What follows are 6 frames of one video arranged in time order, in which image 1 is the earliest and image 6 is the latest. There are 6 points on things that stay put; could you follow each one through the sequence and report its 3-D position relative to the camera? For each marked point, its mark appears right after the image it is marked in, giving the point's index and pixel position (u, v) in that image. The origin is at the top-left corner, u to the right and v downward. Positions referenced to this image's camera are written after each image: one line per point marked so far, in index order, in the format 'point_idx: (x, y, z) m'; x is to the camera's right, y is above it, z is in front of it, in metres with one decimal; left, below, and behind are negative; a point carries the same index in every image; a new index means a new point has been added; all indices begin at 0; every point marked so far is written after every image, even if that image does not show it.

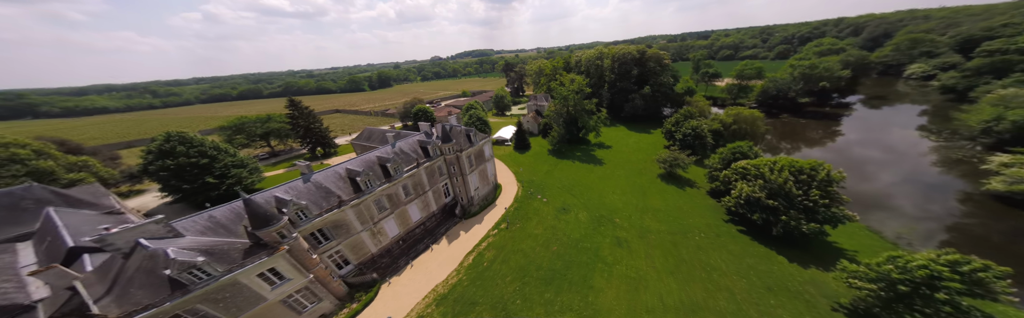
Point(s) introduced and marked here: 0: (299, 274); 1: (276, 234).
0: (-11.2, -7.1, +13.8) m
1: (-12.1, -4.0, +13.4) m
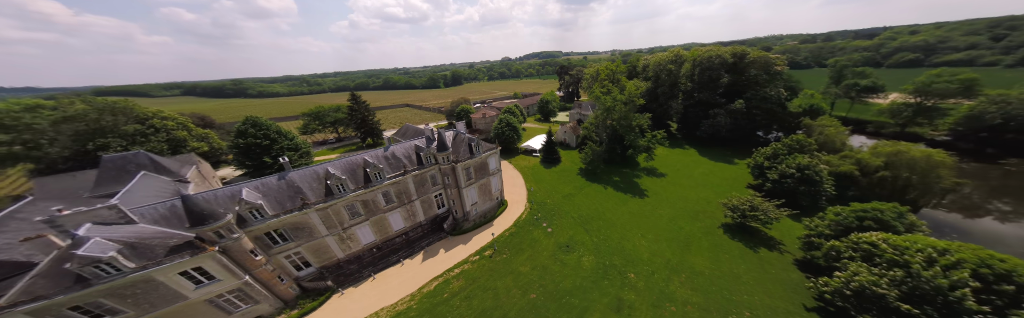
0: (-15.8, -7.5, +13.4) m
1: (-16.4, -4.3, +13.2) m
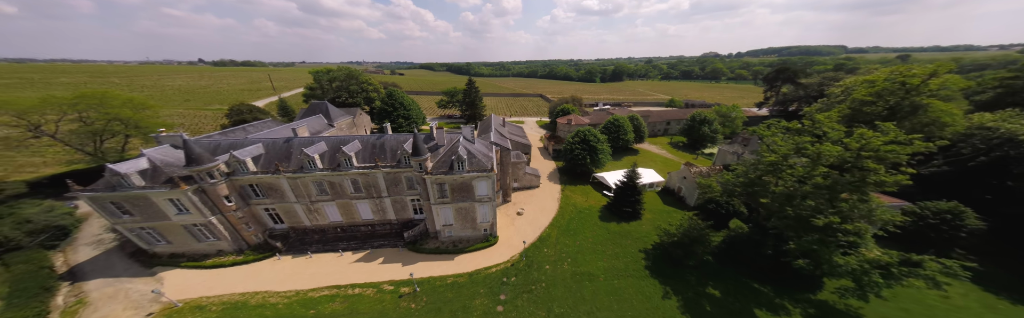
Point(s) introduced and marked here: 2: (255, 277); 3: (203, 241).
0: (-25.5, -4.5, +18.6) m
1: (-25.2, -1.2, +18.3) m
2: (-20.6, -10.1, +18.8) m
3: (-26.3, -7.1, +19.6) m
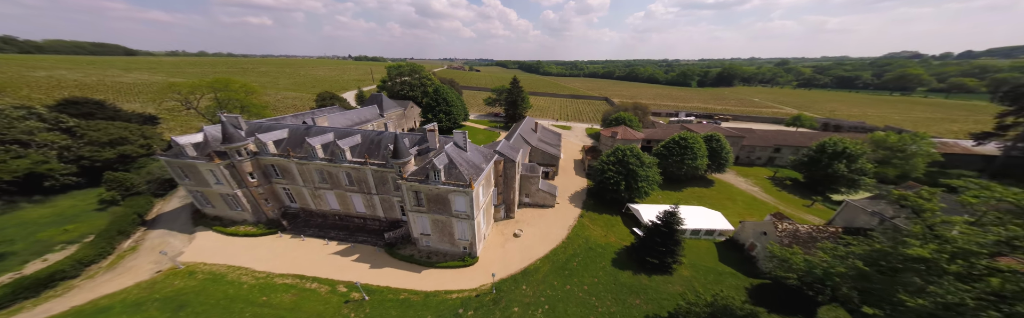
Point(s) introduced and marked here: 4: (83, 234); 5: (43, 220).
0: (-28.1, -2.4, +22.6) m
1: (-27.4, +0.7, +22.1) m
2: (-24.1, -8.7, +21.5) m
3: (-28.9, -5.0, +23.8) m
4: (-37.2, -7.1, +19.6) m
5: (-42.7, -6.0, +20.7) m
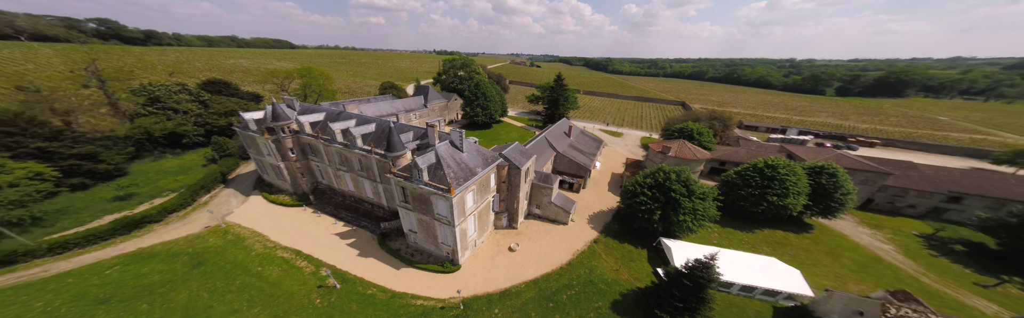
0: (-28.1, +0.4, +26.9) m
1: (-27.2, +3.5, +26.3) m
2: (-25.3, -6.3, +25.1) m
3: (-28.9, -2.0, +28.4) m
4: (-38.2, -3.0, +26.5) m
5: (-43.1, -1.3, +28.9) m
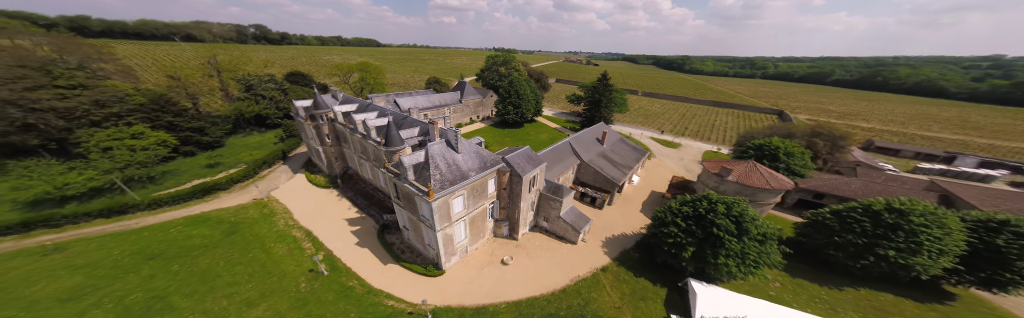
0: (-26.7, +2.6, +30.7) m
1: (-25.6, +5.5, +29.8) m
2: (-24.9, -4.4, +28.4) m
3: (-27.3, +0.3, +32.3) m
4: (-36.8, +0.1, +32.5) m
5: (-40.9, +2.3, +35.8) m
